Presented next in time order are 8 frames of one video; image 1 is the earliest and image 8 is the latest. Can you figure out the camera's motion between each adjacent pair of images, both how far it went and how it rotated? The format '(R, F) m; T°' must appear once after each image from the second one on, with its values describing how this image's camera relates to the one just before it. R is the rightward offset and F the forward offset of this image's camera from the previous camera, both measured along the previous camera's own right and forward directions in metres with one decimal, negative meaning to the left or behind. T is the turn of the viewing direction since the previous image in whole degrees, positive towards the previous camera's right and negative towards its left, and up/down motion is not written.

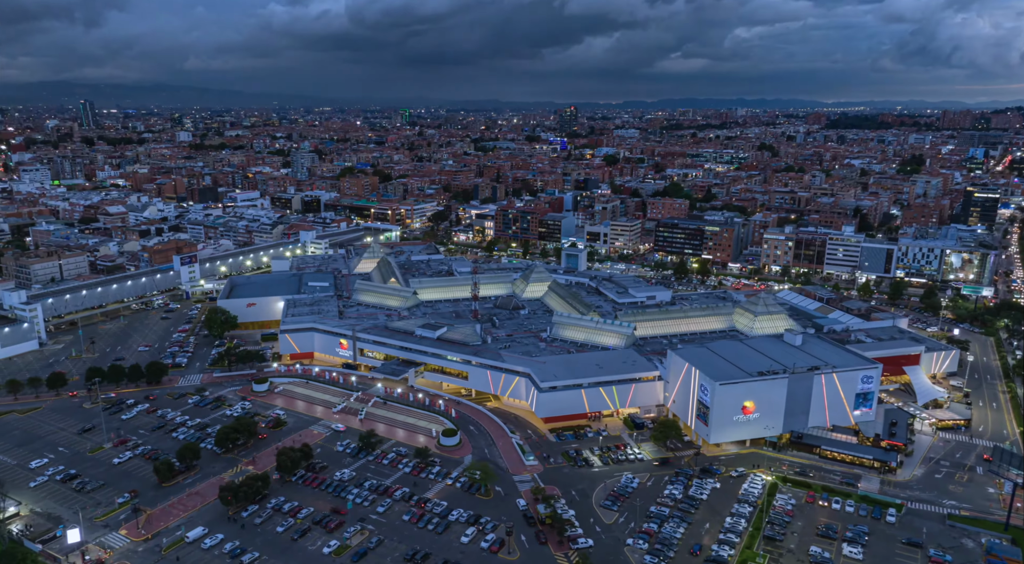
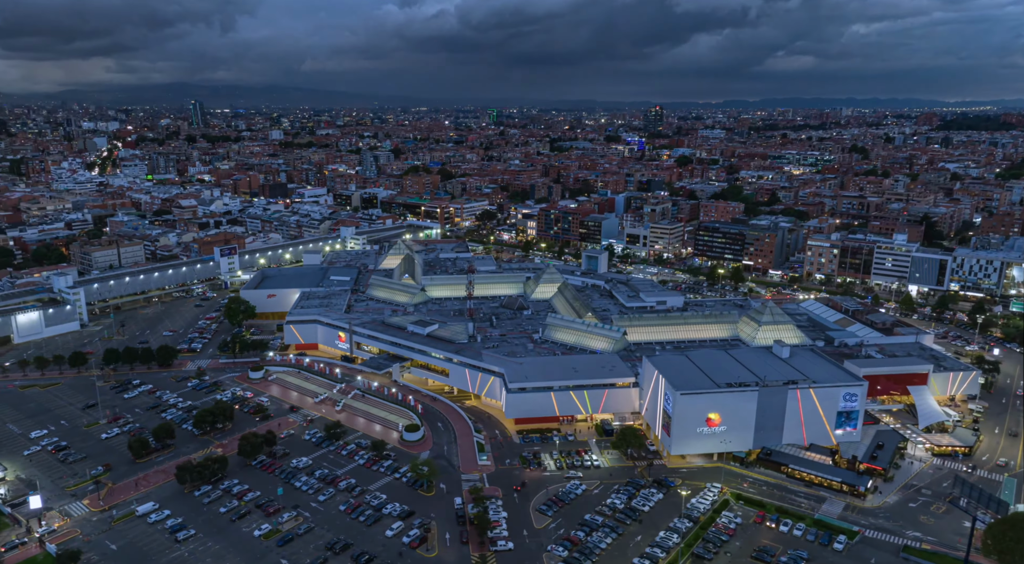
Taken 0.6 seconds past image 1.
(+4.7, +0.4) m; -7°
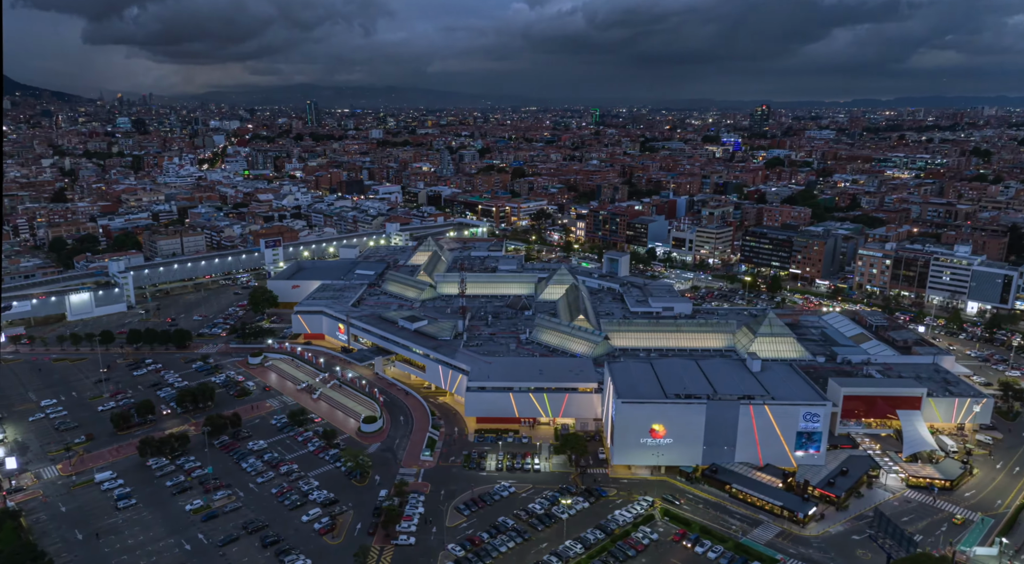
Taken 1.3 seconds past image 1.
(+5.6, +0.5) m; -8°
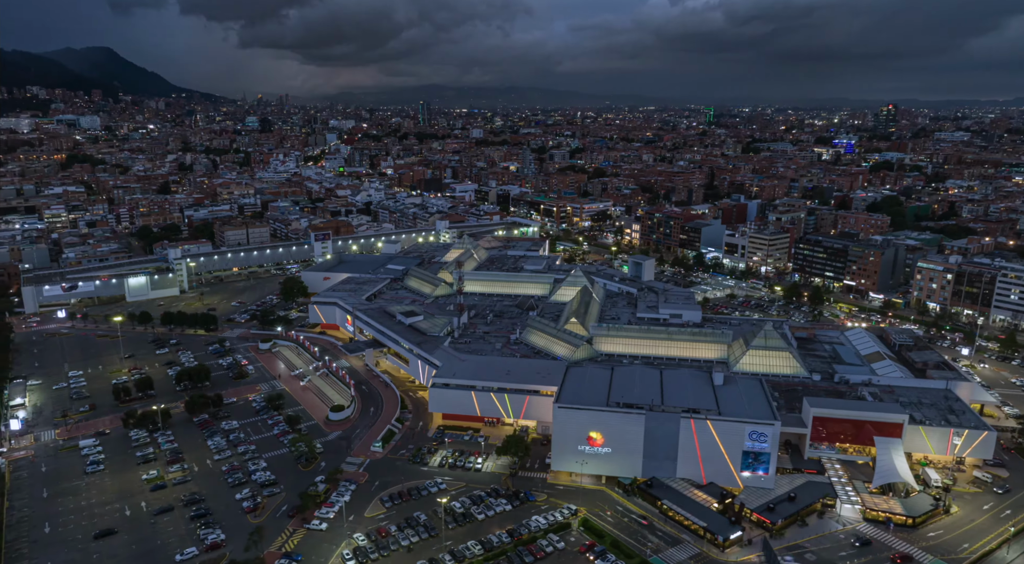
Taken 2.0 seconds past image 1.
(+5.8, +0.5) m; -9°
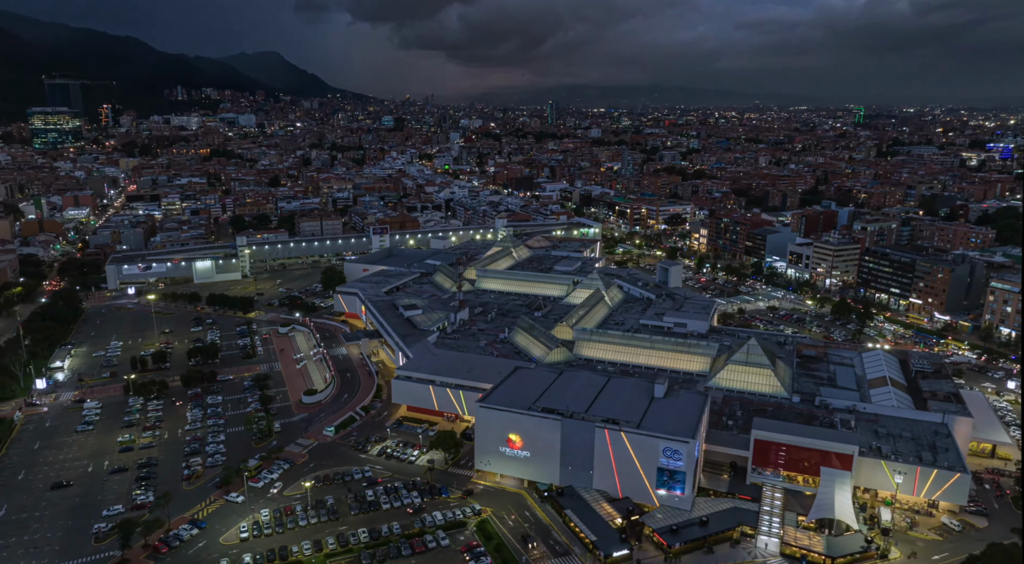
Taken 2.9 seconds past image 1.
(+6.8, +0.6) m; -10°
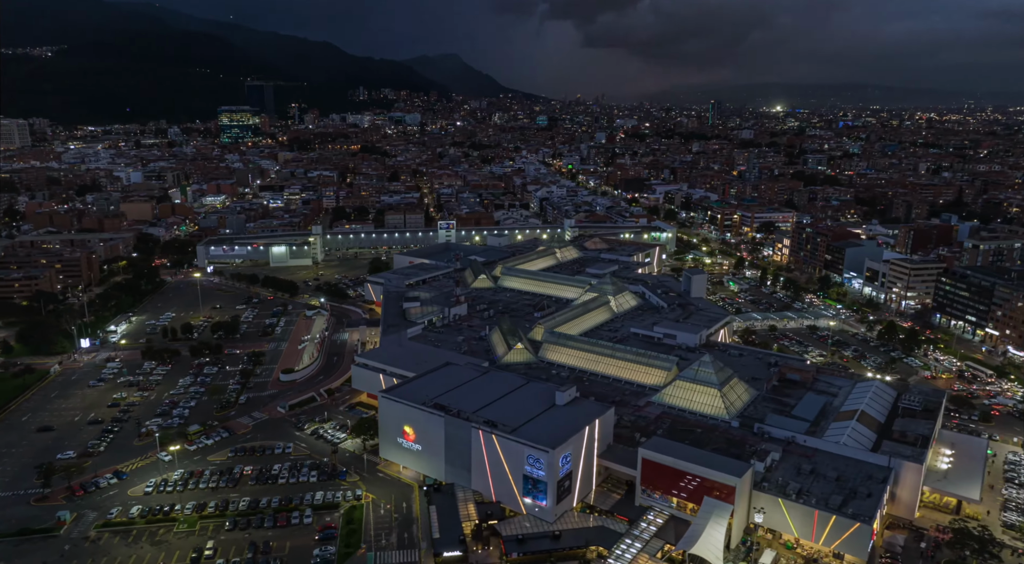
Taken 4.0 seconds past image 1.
(+8.6, +0.8) m; -13°
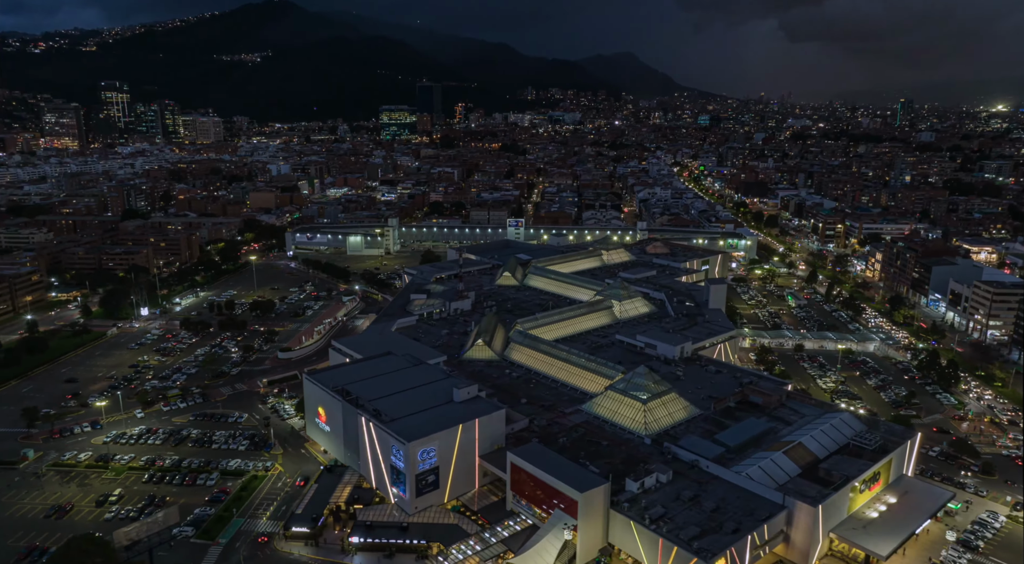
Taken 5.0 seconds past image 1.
(+8.7, +0.9) m; -13°
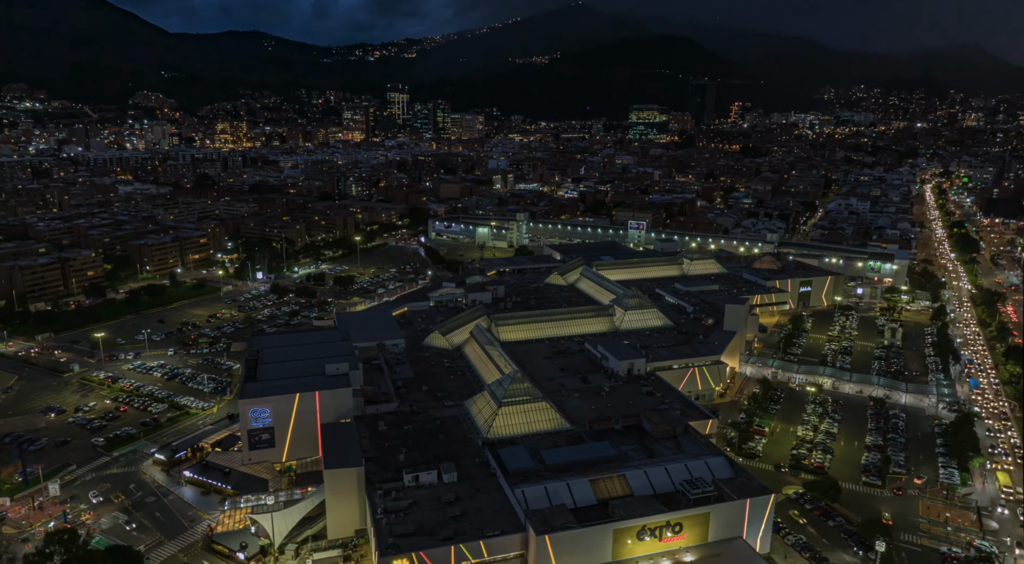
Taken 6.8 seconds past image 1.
(+14.0, +2.2) m; -22°
